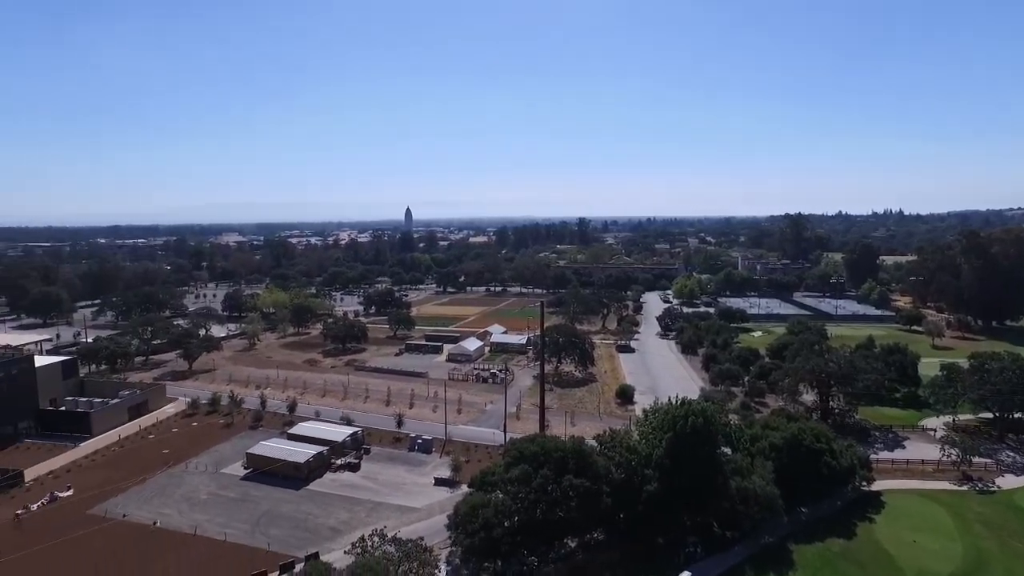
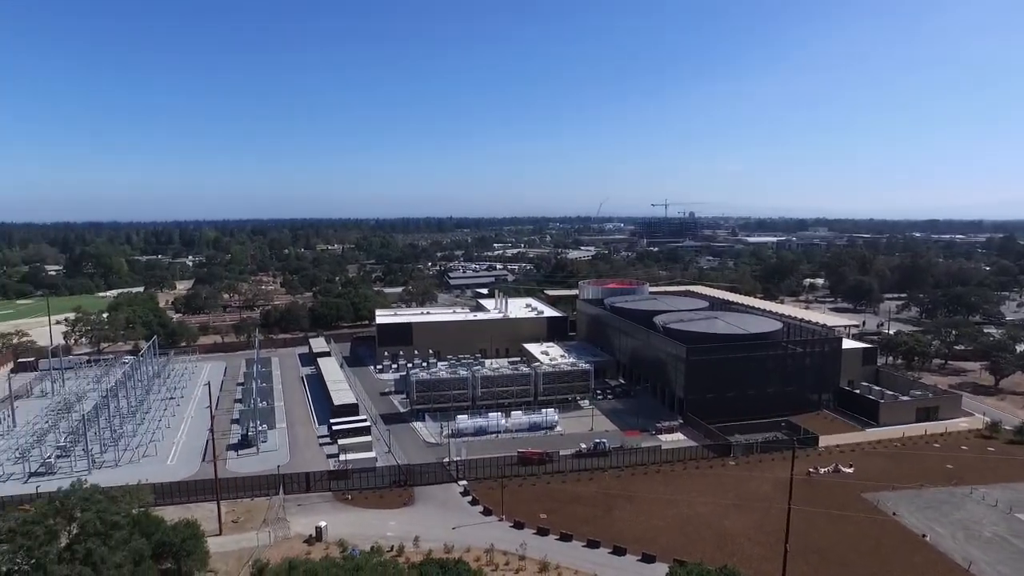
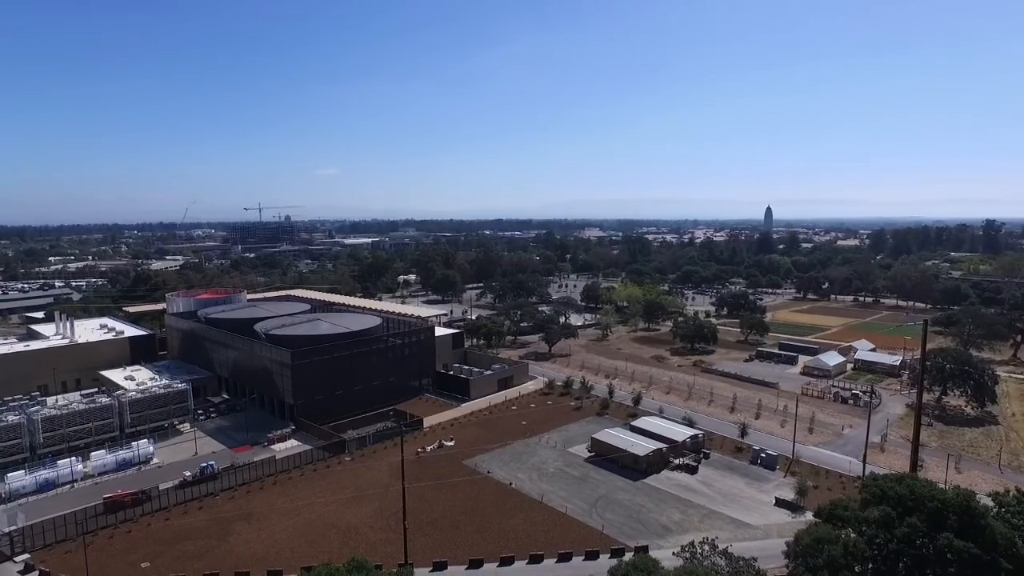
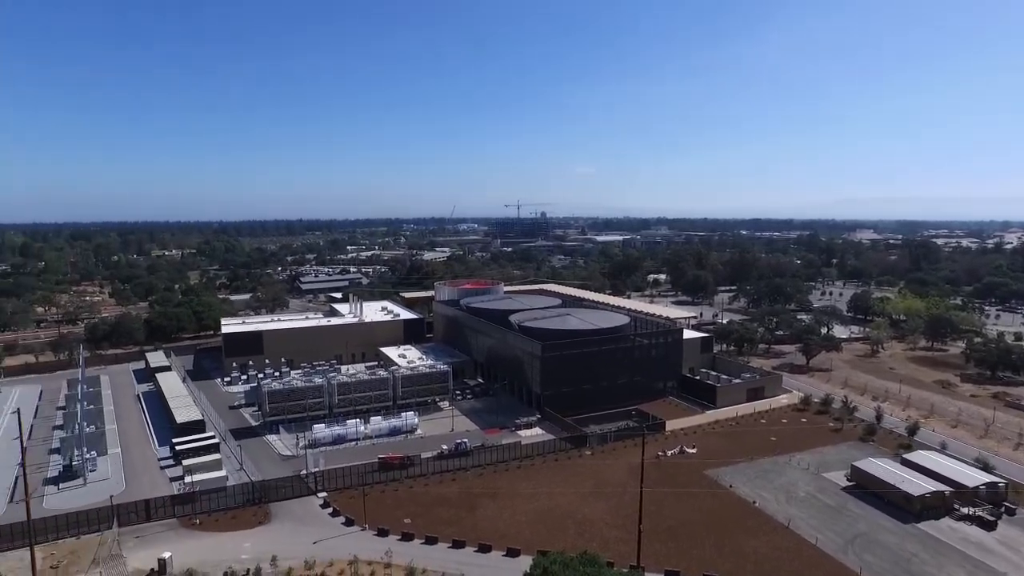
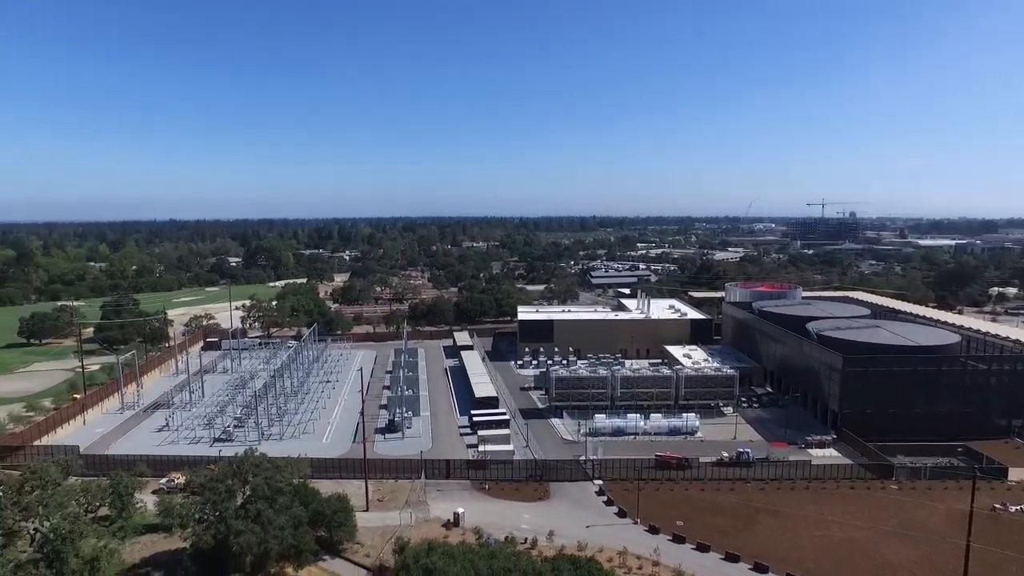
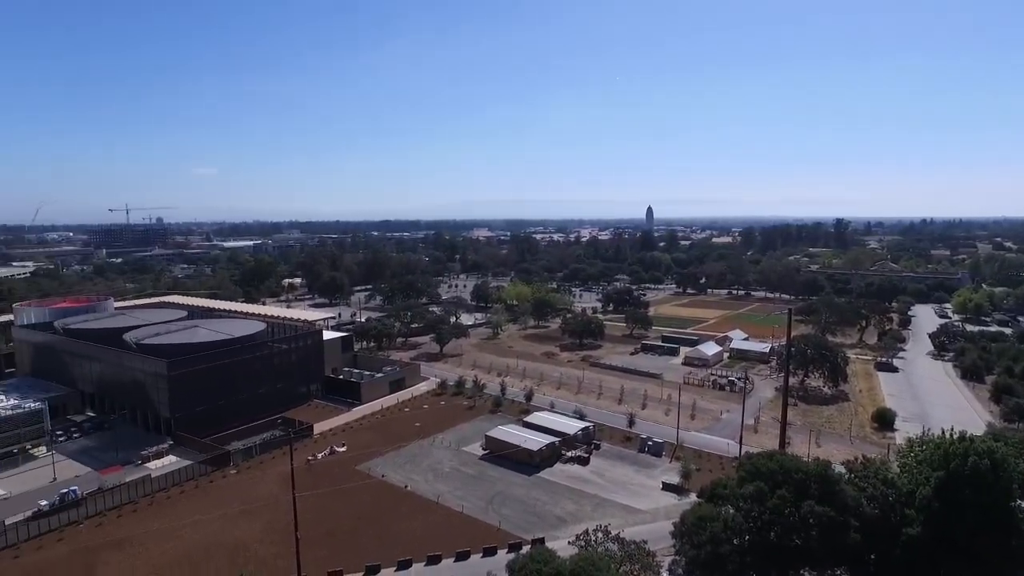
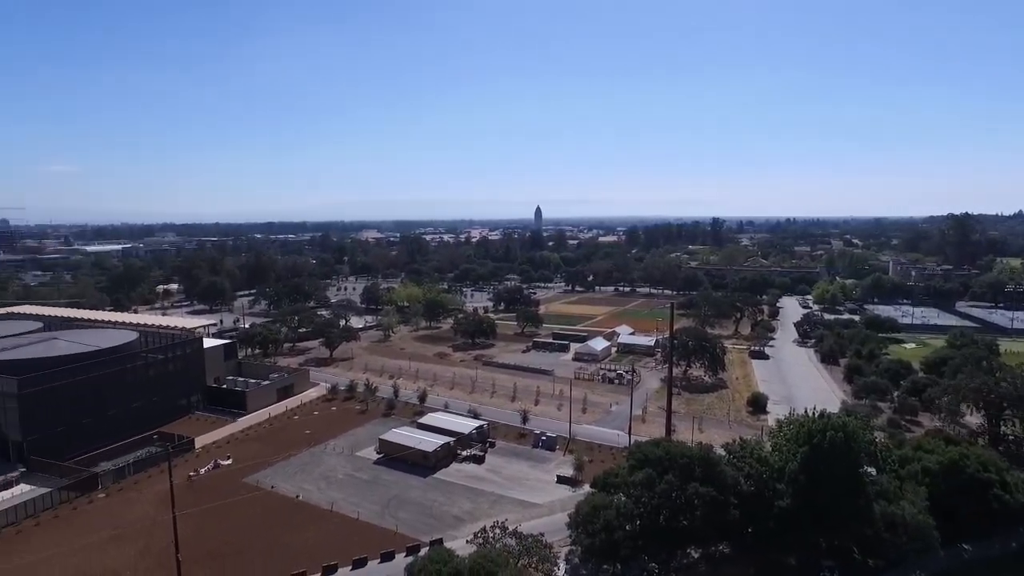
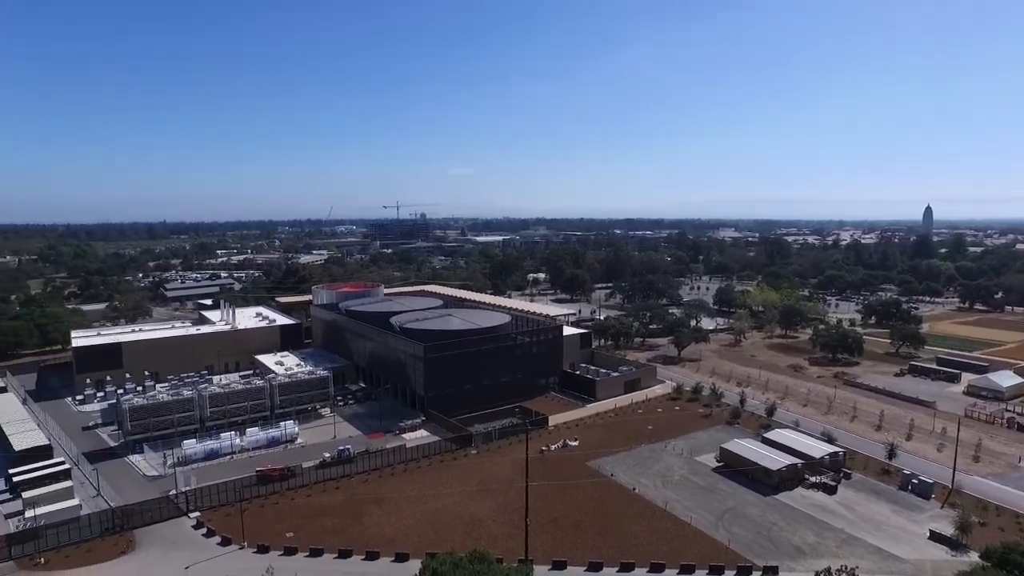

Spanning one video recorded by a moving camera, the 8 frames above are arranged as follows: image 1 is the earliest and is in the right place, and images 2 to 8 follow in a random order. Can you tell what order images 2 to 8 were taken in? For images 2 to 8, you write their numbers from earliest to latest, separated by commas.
7, 6, 3, 8, 4, 2, 5
